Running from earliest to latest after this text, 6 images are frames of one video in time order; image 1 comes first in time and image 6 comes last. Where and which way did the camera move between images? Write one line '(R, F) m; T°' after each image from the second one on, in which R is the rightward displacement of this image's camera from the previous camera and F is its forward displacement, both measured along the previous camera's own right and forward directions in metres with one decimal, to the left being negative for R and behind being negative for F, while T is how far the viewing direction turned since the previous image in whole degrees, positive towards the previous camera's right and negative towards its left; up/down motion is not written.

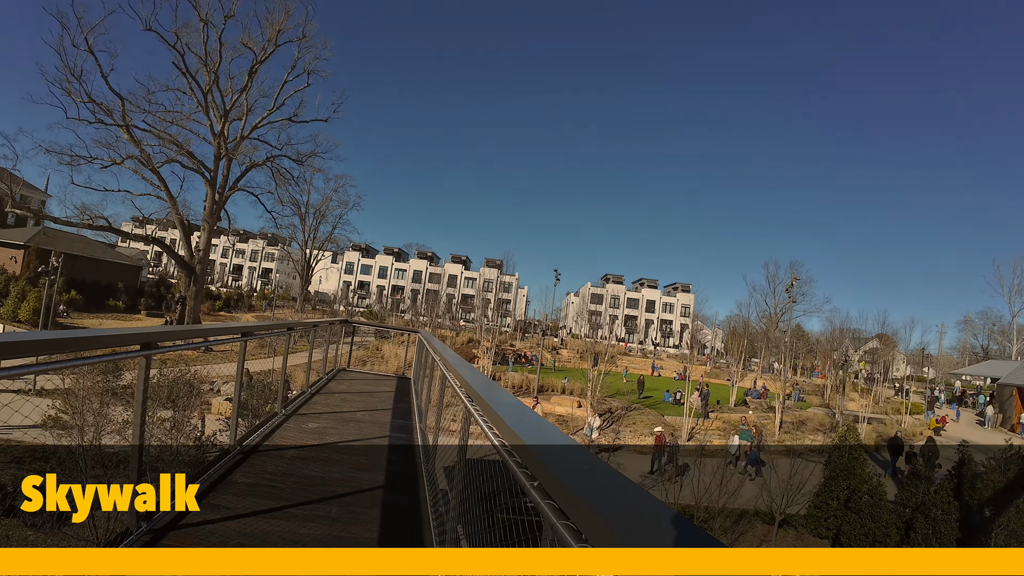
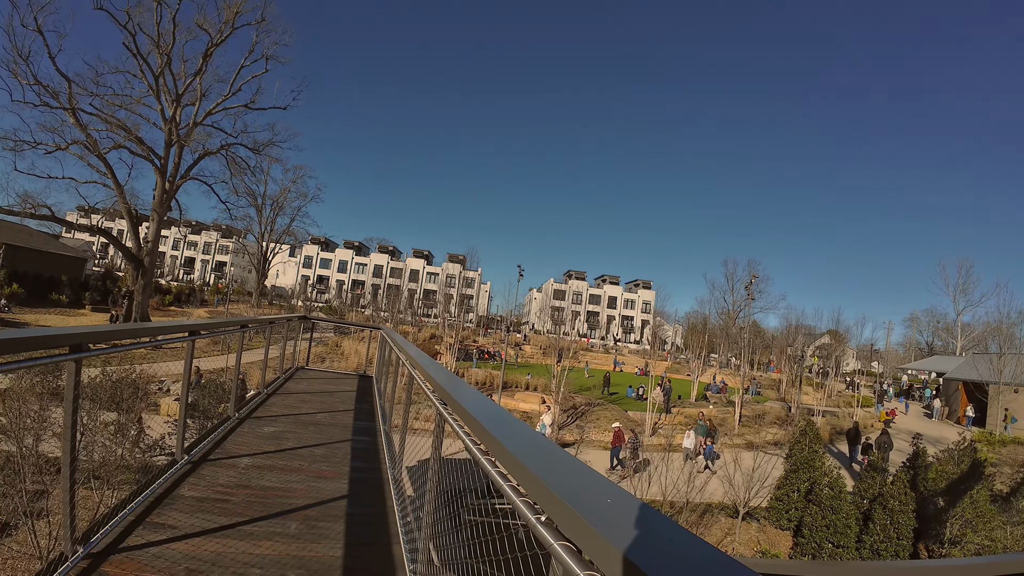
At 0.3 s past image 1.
(-0.1, +0.3) m; +4°
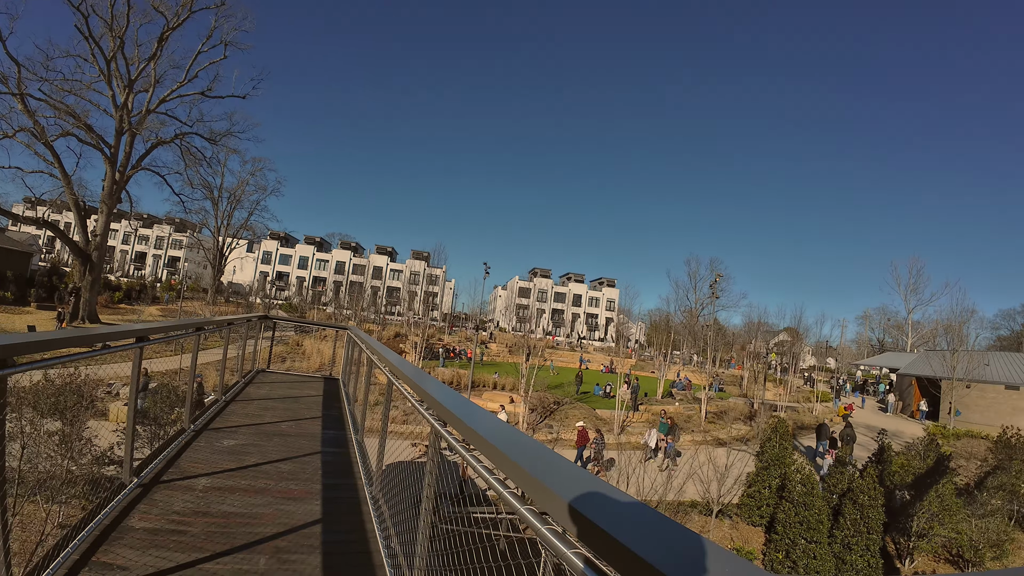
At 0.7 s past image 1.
(-0.2, +0.3) m; +4°
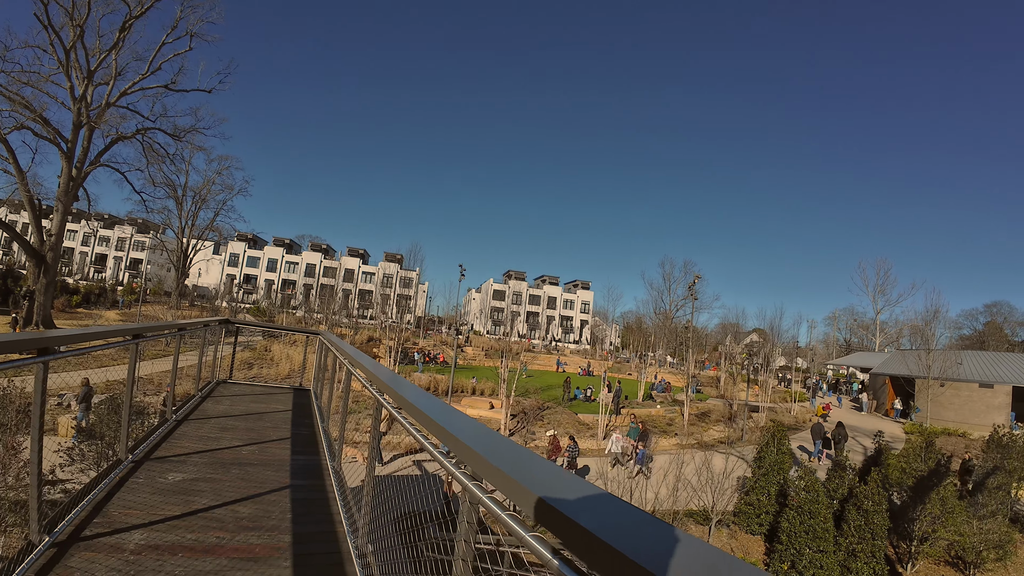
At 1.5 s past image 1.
(-0.2, +0.6) m; +3°
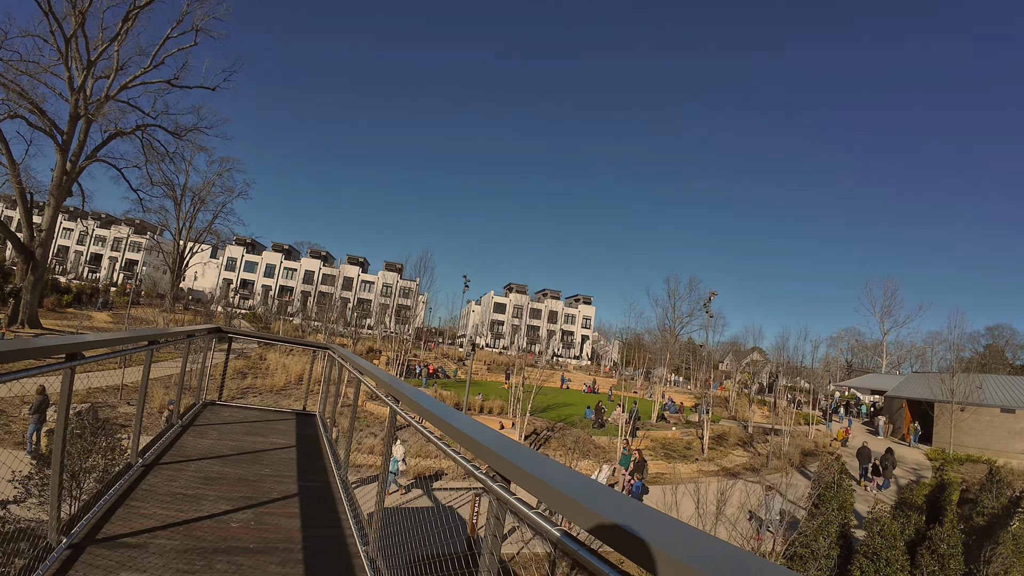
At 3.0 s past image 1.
(-0.6, +1.1) m; 0°
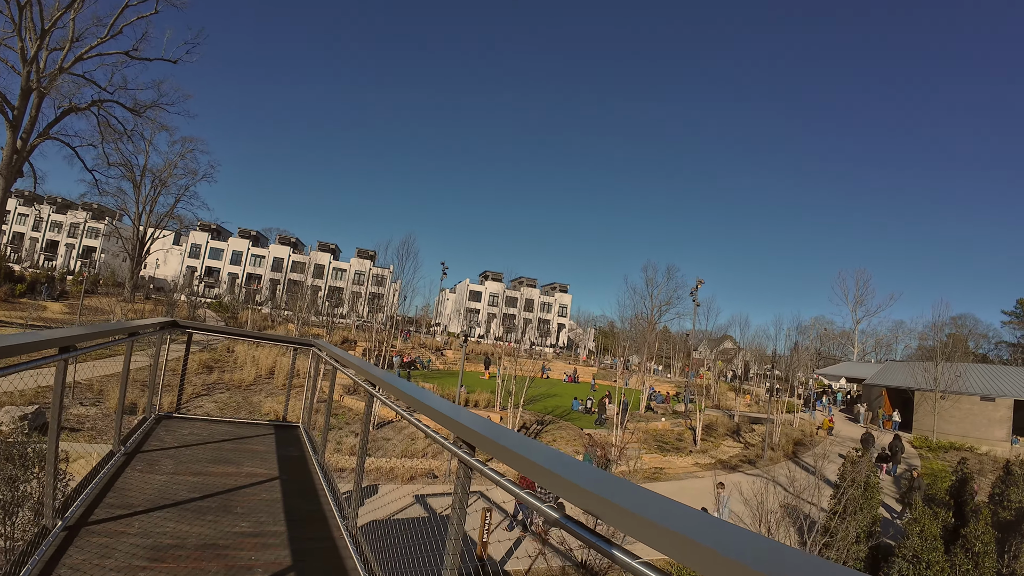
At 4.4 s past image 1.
(-0.5, +1.0) m; +3°
